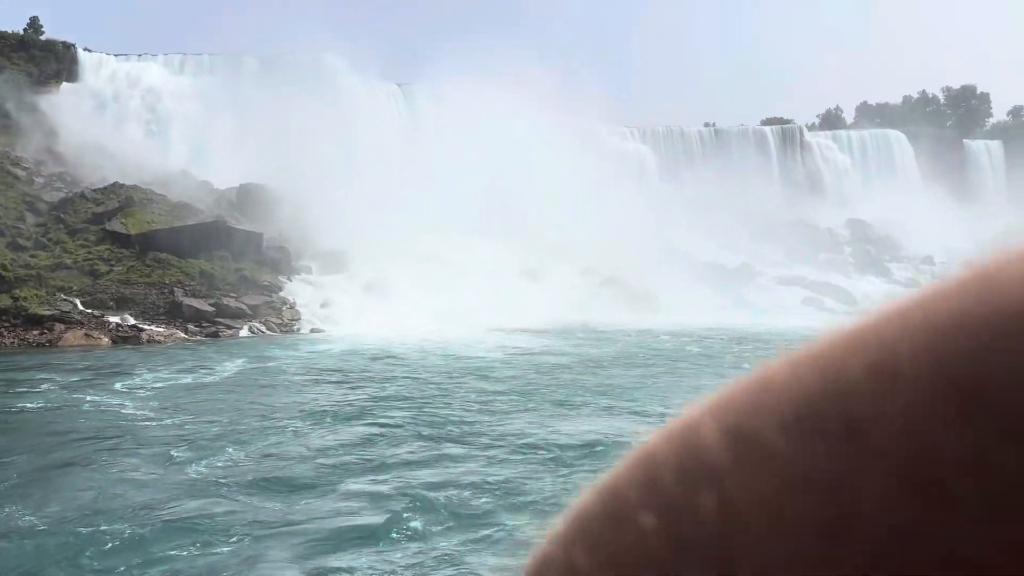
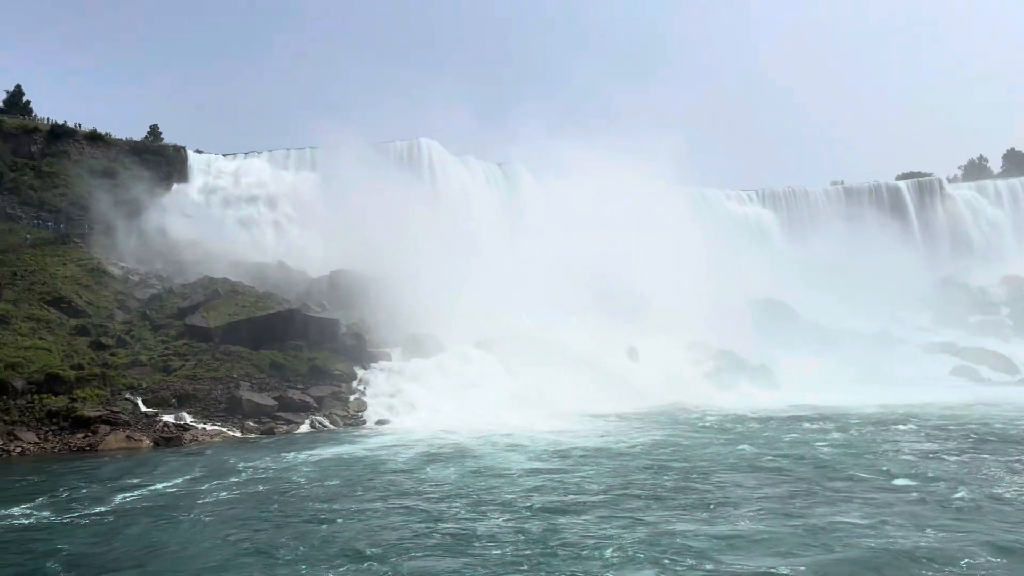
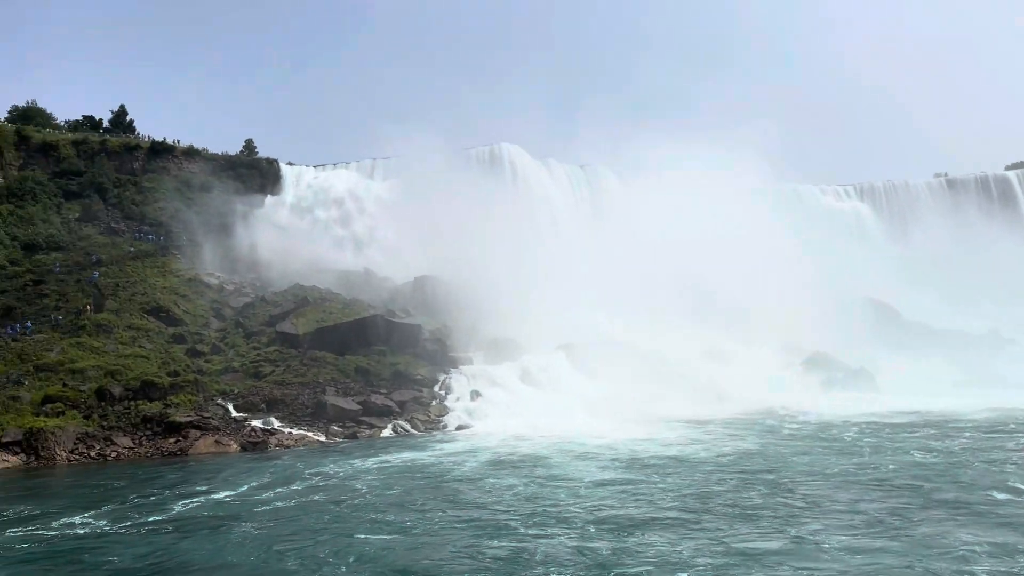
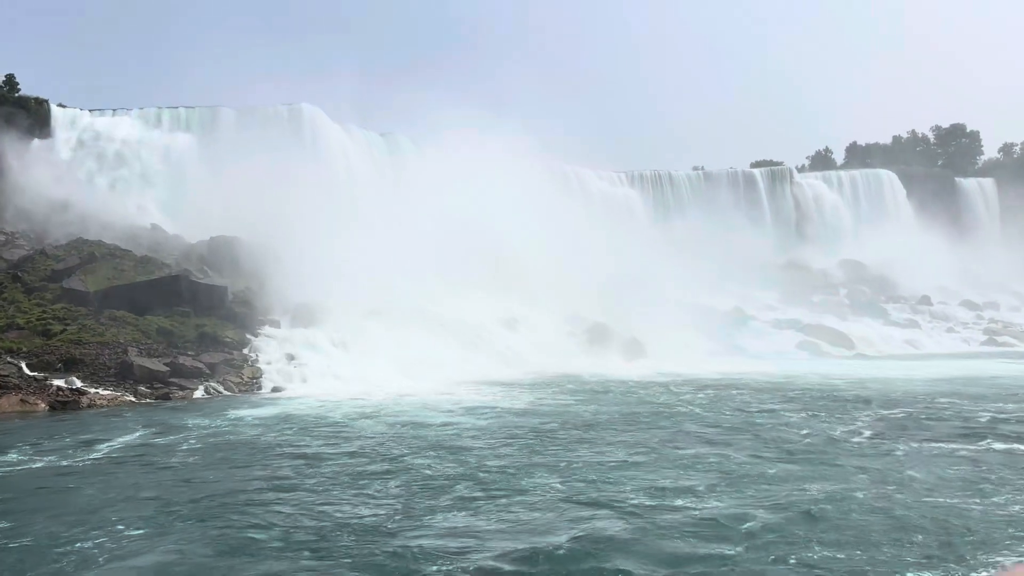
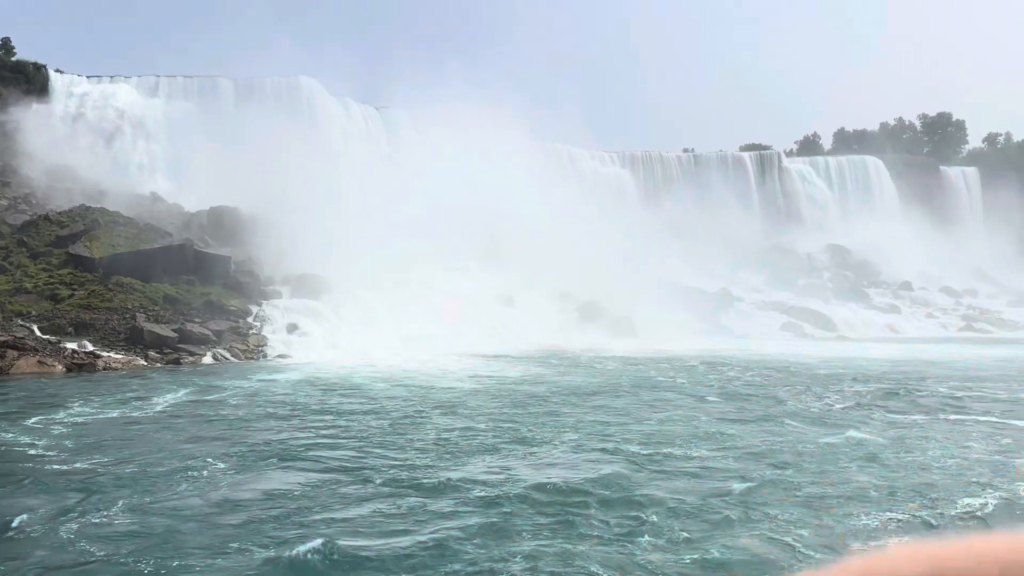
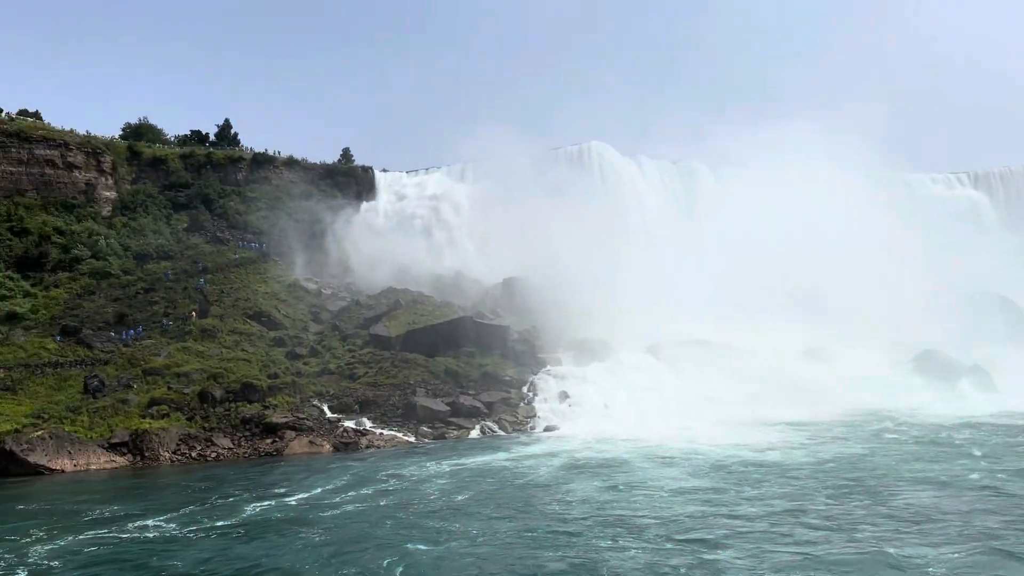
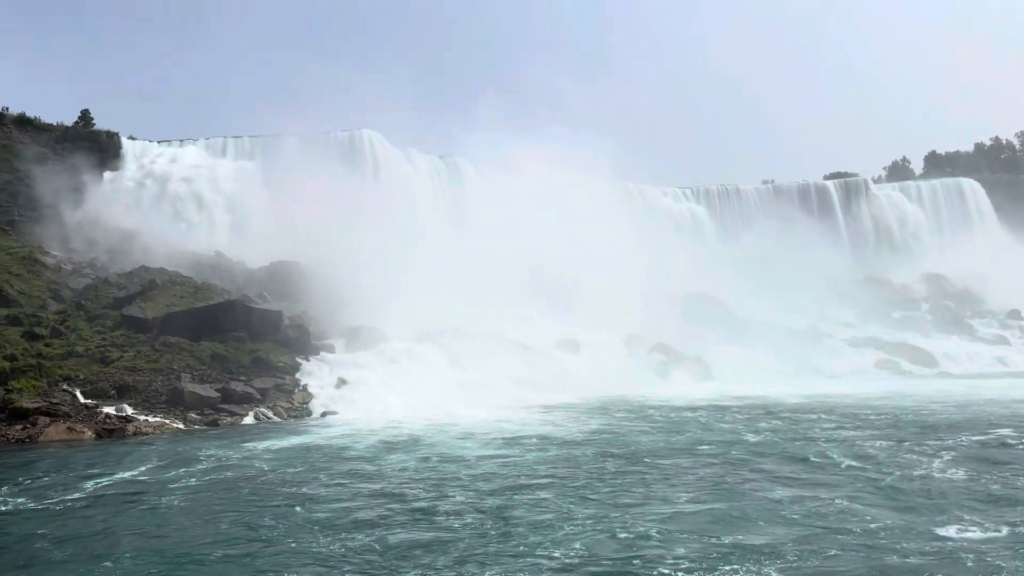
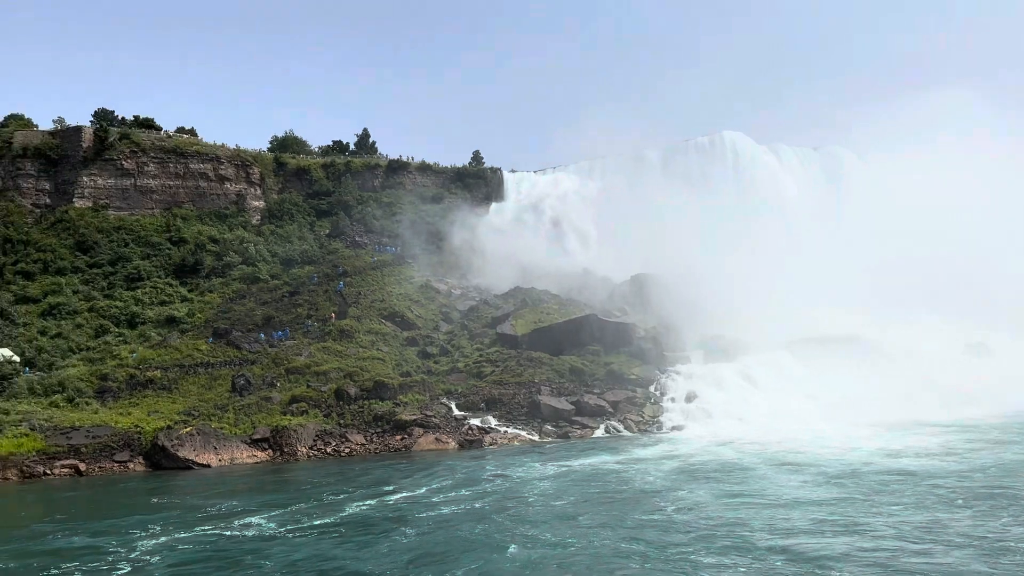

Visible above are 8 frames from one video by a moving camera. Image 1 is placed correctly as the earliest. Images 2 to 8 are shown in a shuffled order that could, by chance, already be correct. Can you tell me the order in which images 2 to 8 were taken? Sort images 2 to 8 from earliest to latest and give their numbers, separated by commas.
5, 4, 7, 2, 3, 6, 8
